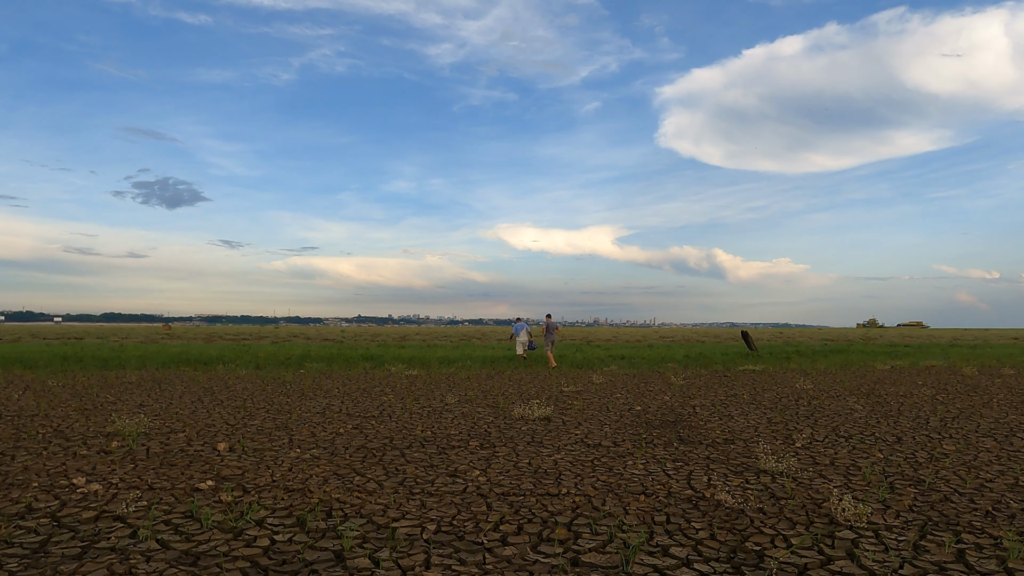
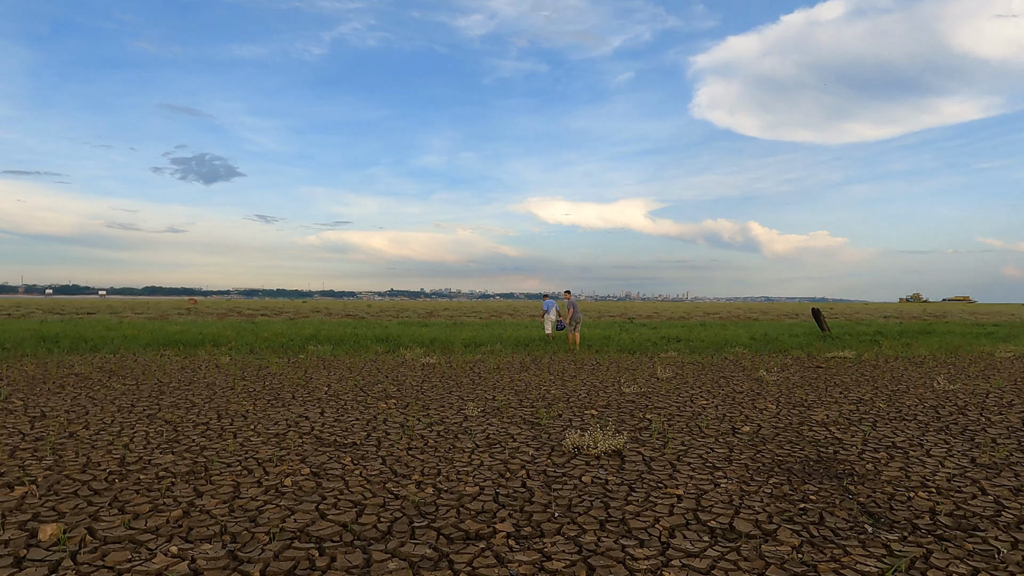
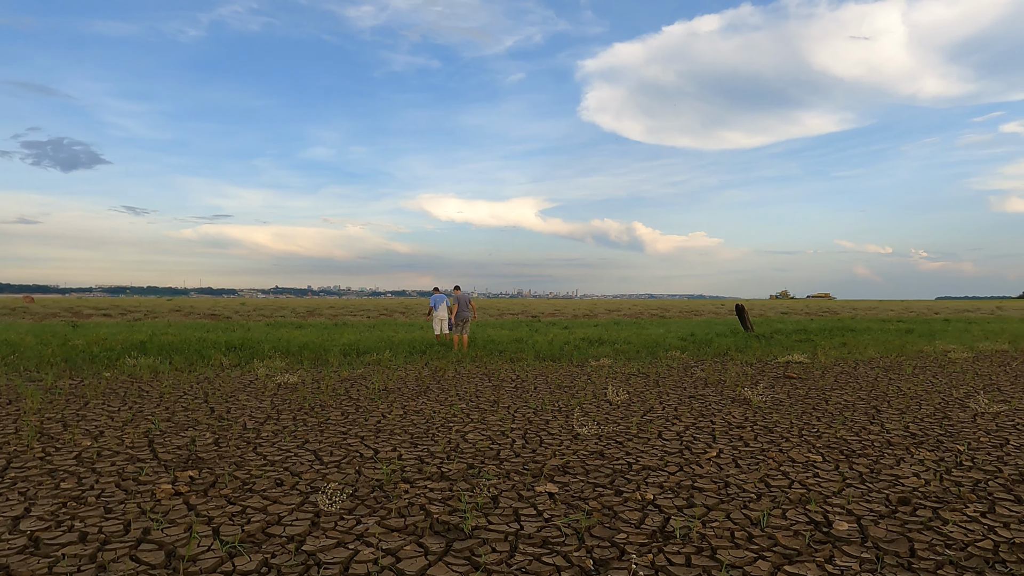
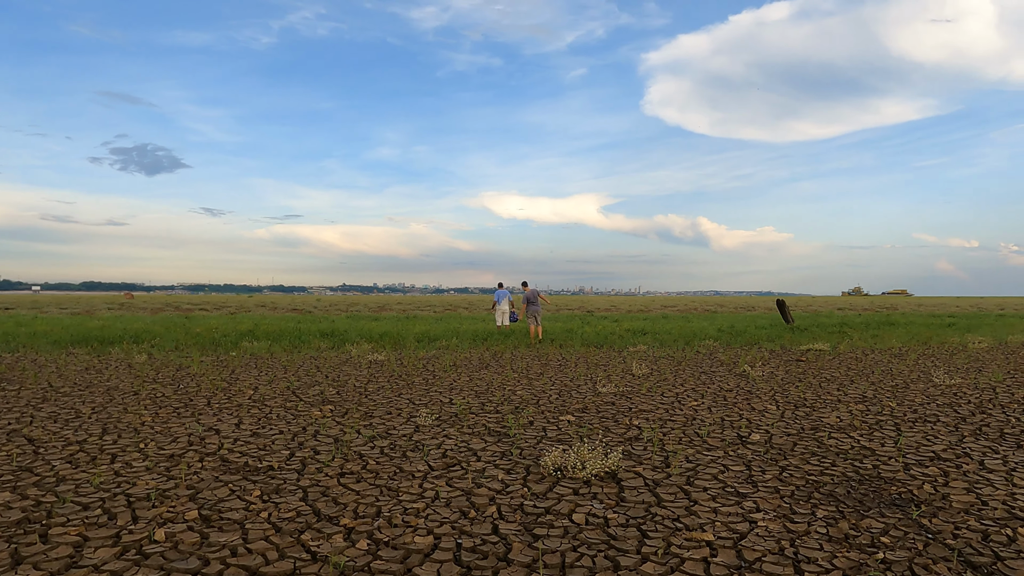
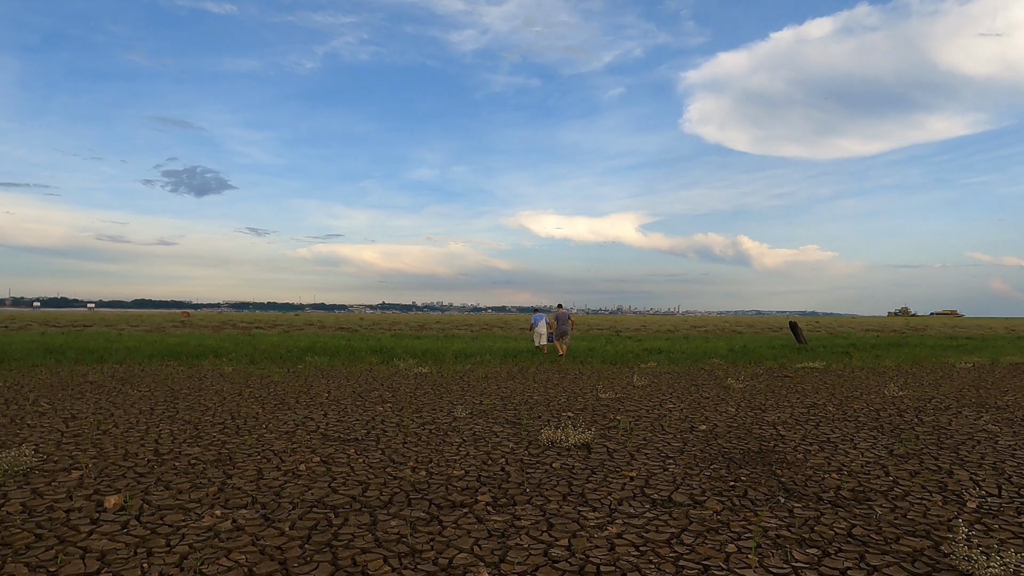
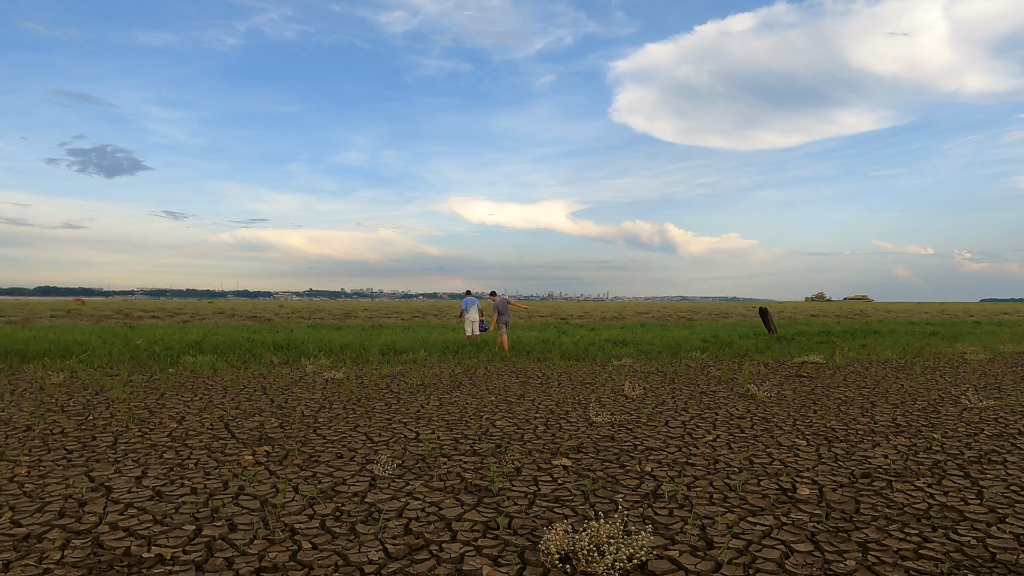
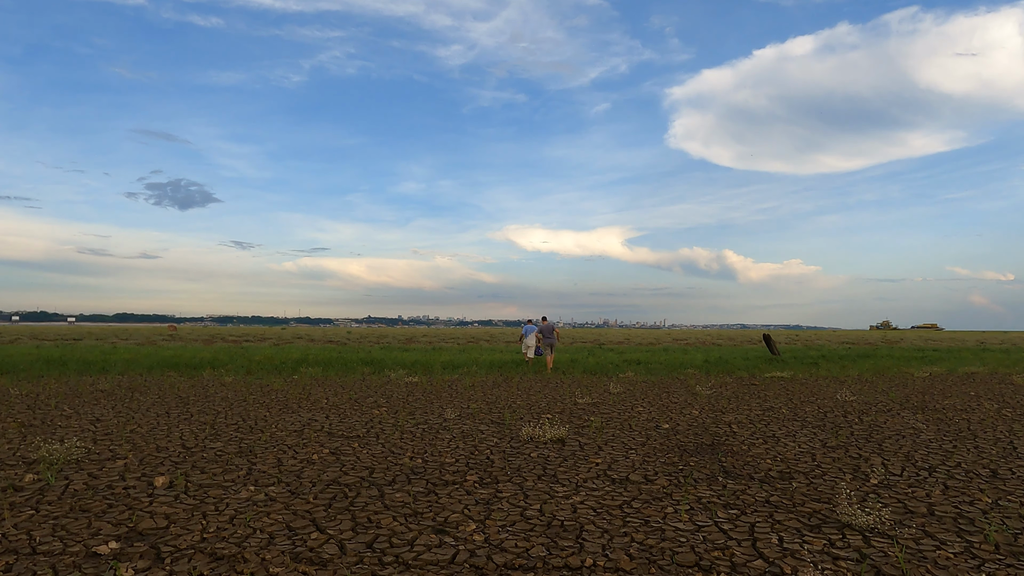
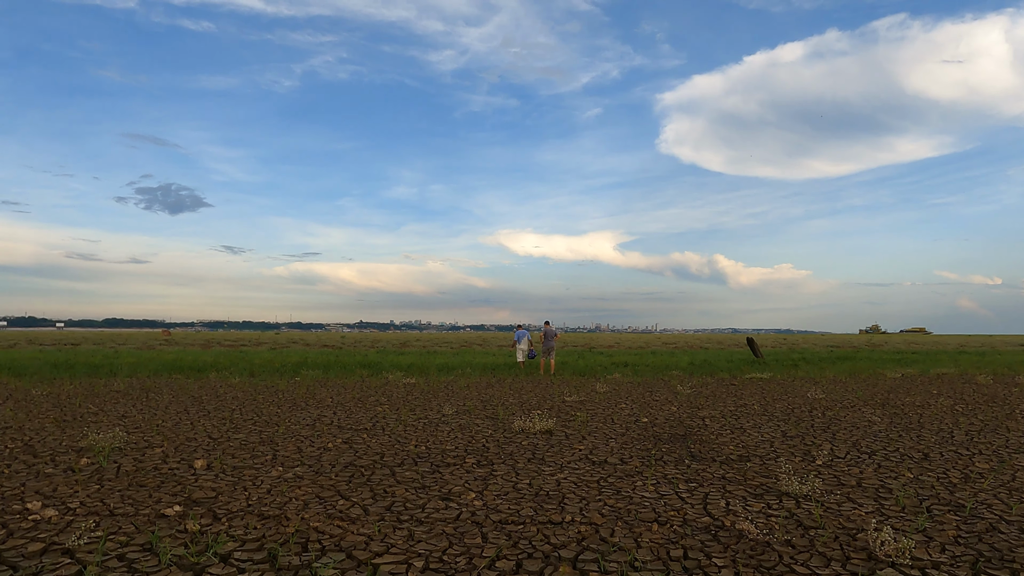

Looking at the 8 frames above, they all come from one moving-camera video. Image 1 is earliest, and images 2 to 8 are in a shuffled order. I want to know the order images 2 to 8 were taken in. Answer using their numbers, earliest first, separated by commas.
8, 7, 5, 2, 4, 6, 3
